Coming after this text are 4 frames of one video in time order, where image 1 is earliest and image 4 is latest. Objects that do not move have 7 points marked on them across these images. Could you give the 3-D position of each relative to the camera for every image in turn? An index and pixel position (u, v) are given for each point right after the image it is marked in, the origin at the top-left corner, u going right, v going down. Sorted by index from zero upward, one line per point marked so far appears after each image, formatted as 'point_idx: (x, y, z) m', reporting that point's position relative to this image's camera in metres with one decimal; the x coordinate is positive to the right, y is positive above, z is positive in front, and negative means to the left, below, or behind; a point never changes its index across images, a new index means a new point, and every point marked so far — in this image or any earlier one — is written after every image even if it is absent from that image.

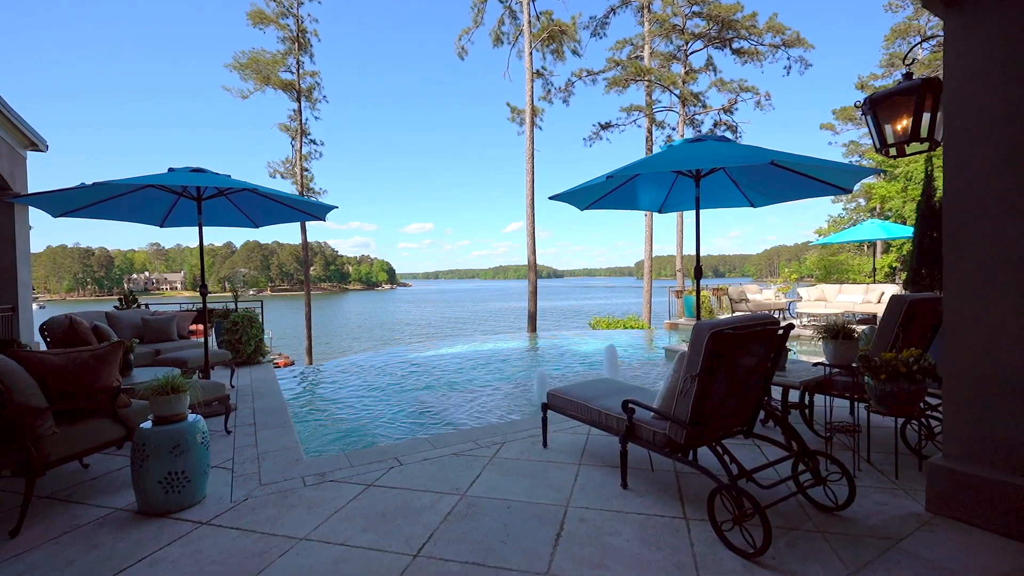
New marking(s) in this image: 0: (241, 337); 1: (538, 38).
0: (-4.2, -0.8, +7.2) m
1: (+0.9, +8.9, +16.8) m
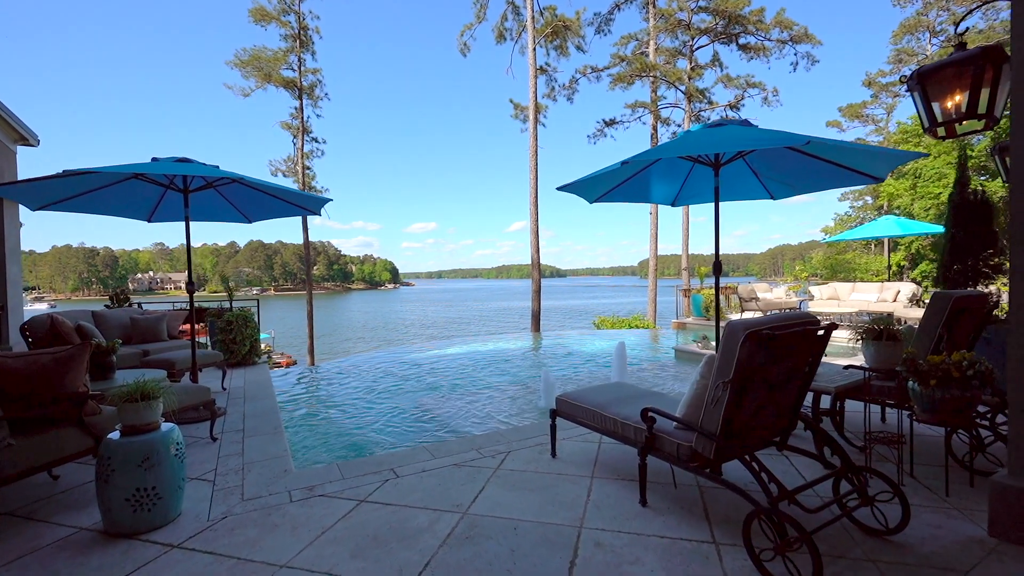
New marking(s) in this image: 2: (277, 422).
0: (-4.1, -0.7, +6.9) m
1: (+1.0, +9.0, +16.5) m
2: (-2.2, -1.2, +4.3) m
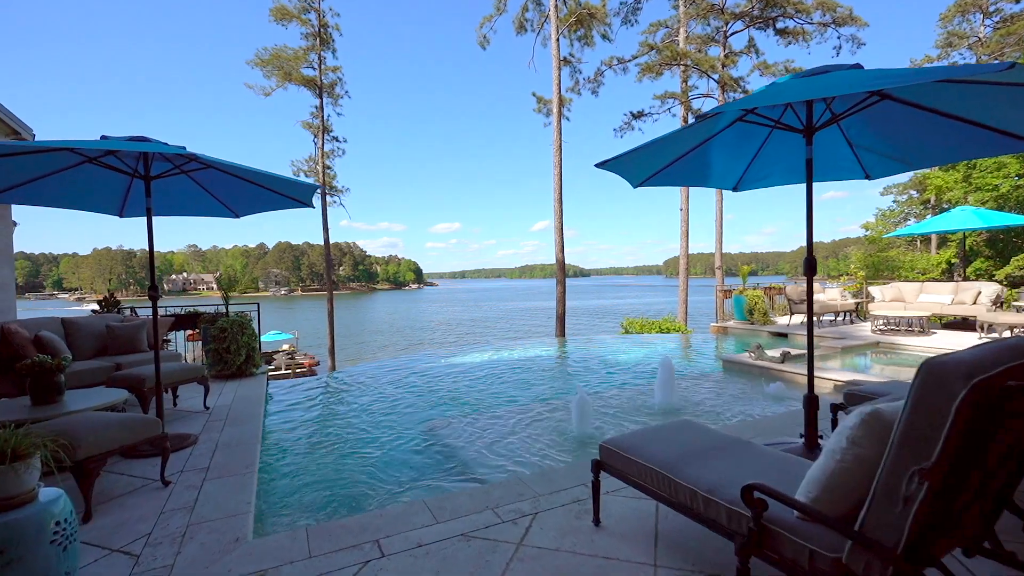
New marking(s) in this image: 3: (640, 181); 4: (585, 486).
0: (-3.8, -0.8, +6.3) m
1: (+1.8, +9.0, +15.6) m
2: (-2.0, -1.3, +3.5) m
3: (+1.1, +0.9, +3.9) m
4: (+0.4, -1.2, +2.9) m
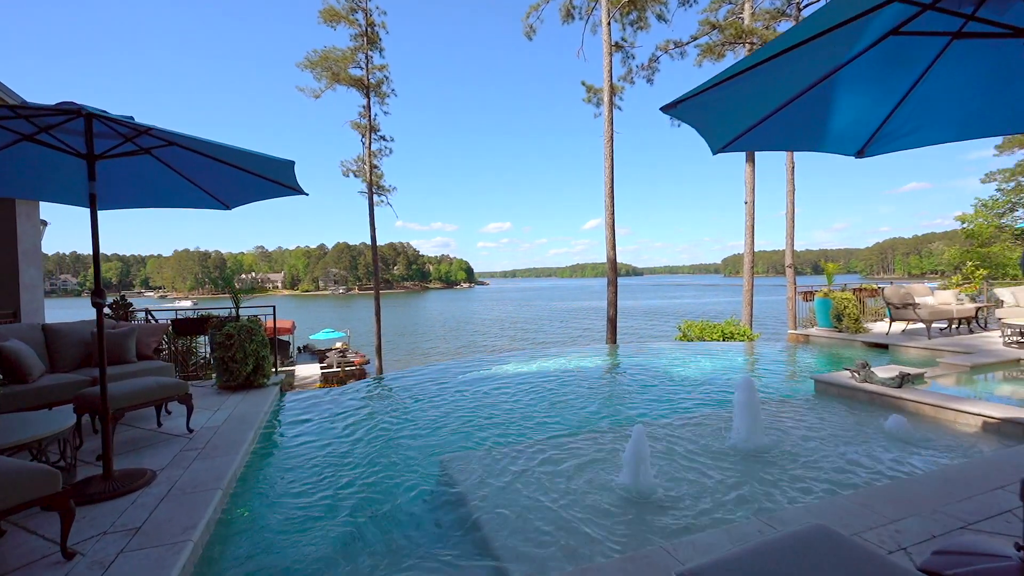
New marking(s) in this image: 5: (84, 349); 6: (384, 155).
0: (-3.3, -0.8, +5.7) m
1: (+3.3, +8.9, +14.3) m
2: (-1.8, -1.3, +2.7) m
3: (+1.3, +0.9, +2.8) m
4: (+0.5, -1.3, +1.8) m
5: (-4.2, -0.6, +4.5) m
6: (-5.1, +5.2, +17.7) m
